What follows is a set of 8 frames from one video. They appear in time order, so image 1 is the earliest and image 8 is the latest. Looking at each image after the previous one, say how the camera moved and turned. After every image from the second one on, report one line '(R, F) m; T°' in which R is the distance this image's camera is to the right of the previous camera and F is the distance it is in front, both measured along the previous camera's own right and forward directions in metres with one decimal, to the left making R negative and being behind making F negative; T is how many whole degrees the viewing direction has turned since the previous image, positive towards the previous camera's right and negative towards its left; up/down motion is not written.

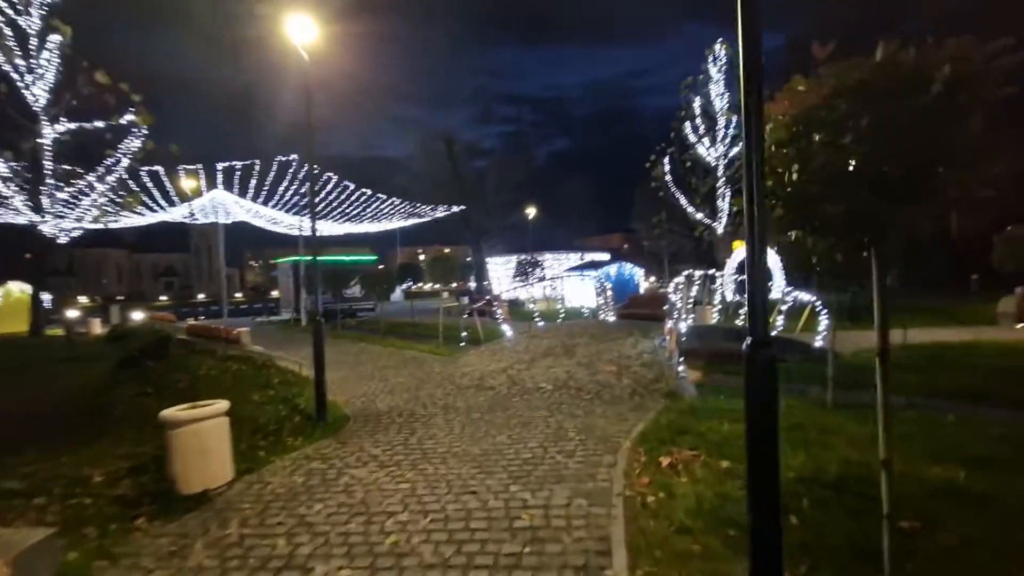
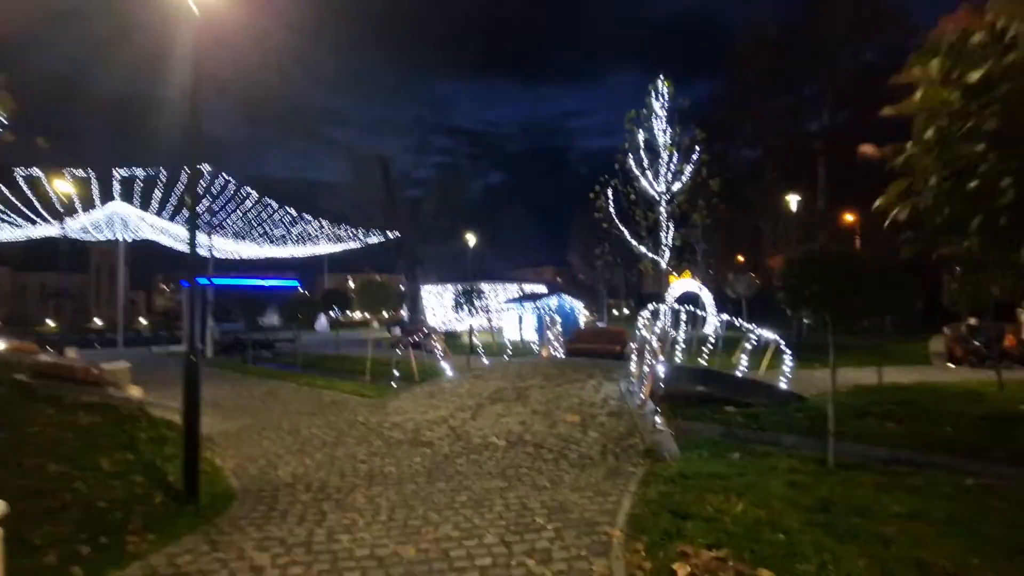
(-0.3, +2.1) m; +7°
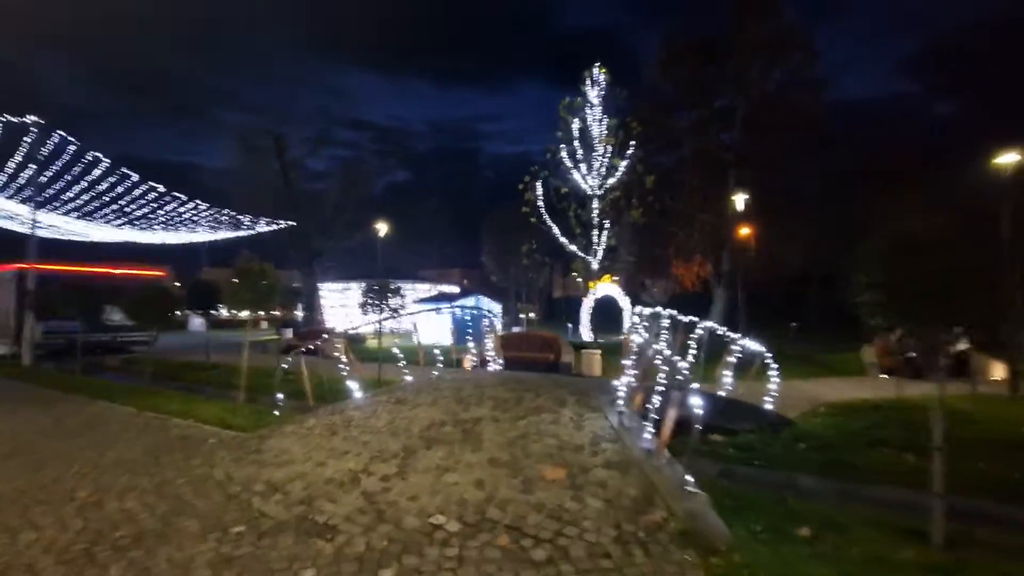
(-0.7, +3.8) m; +11°
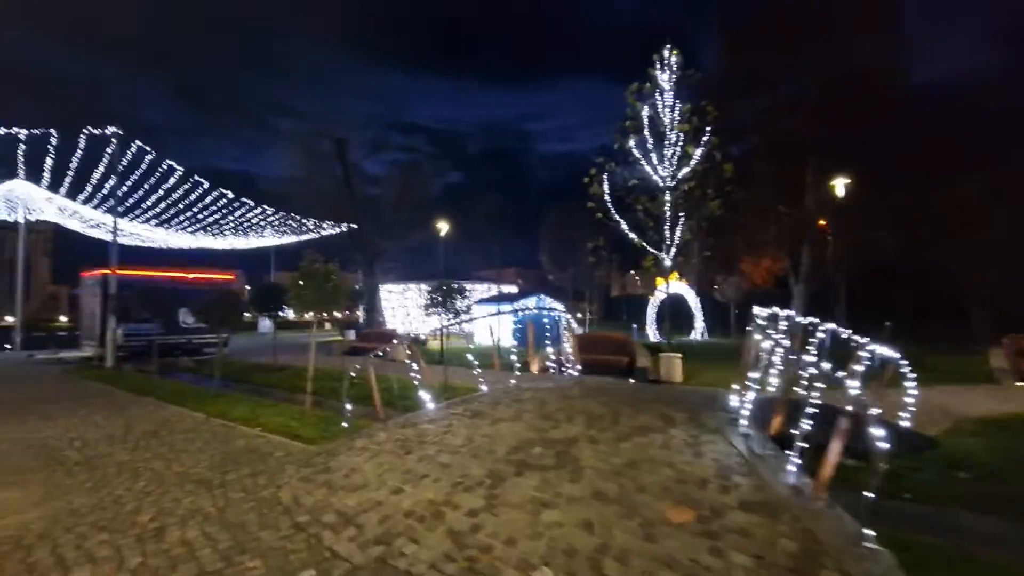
(-0.7, +1.2) m; -6°
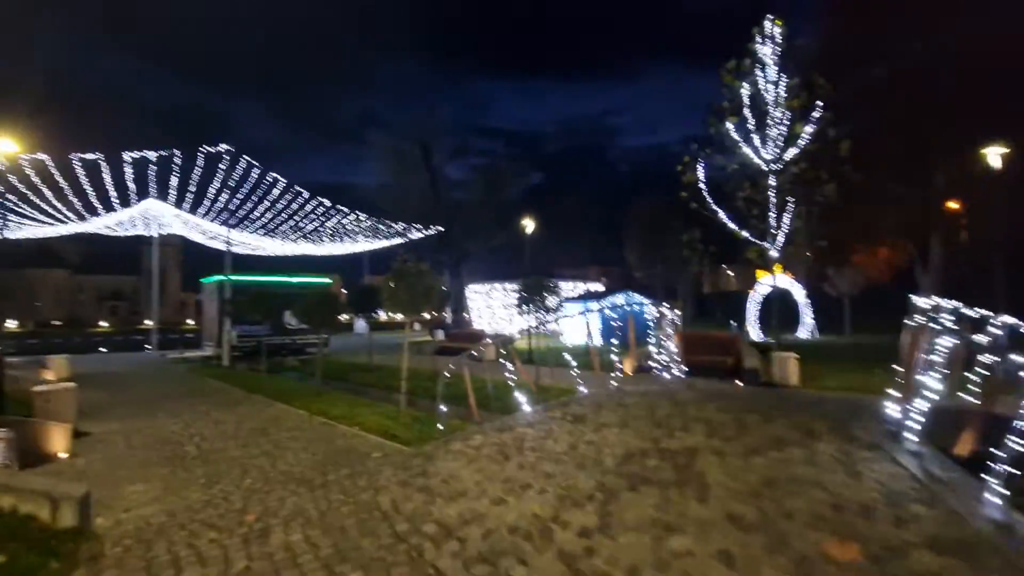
(-0.3, +0.7) m; -9°
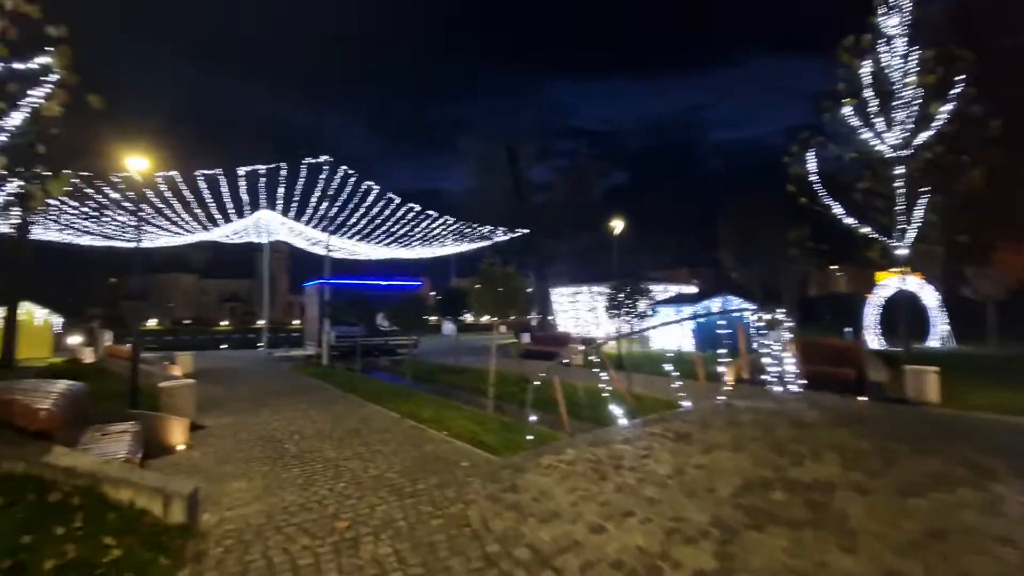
(-0.2, +0.5) m; -9°
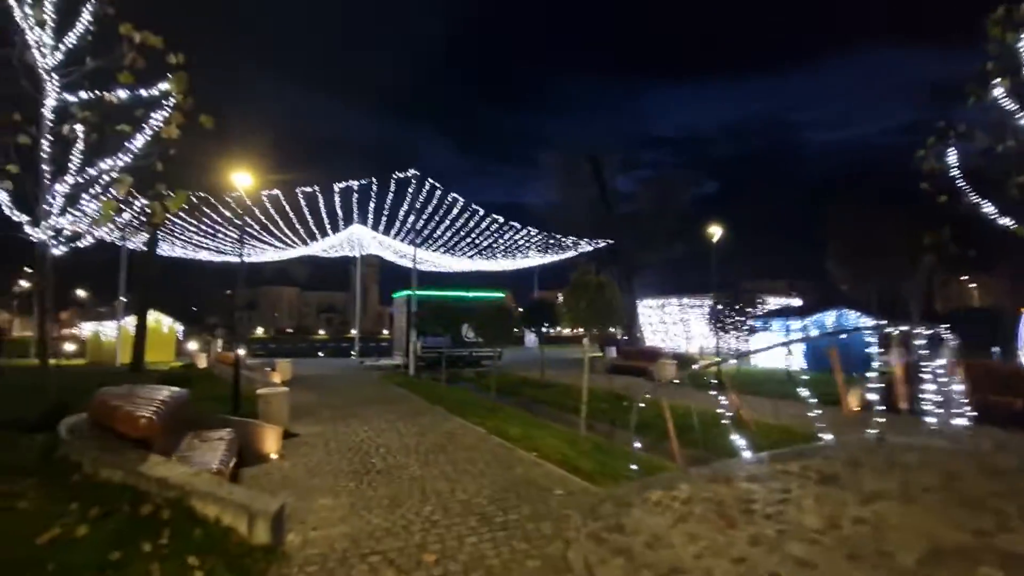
(-0.3, +0.8) m; -9°
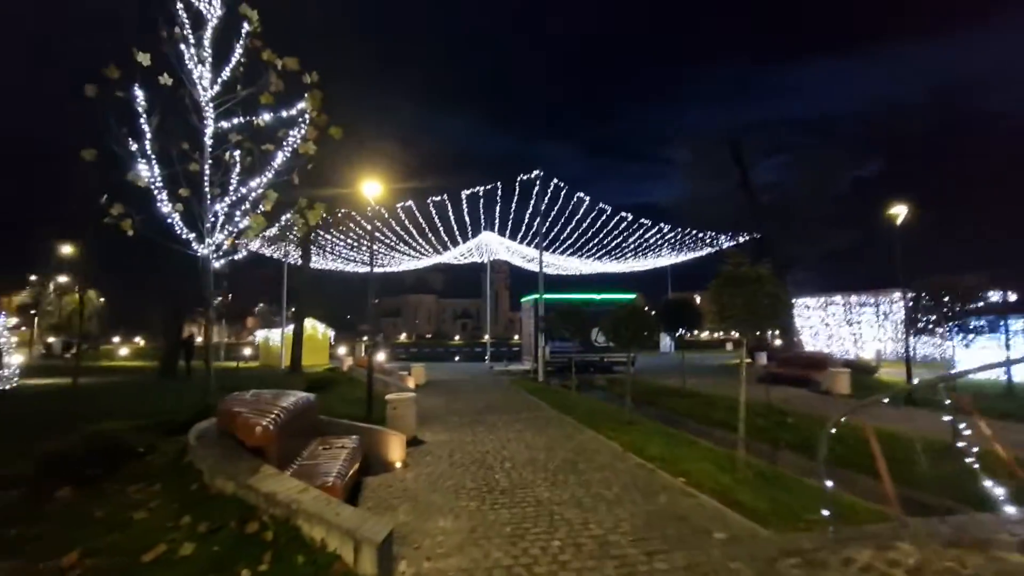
(-0.1, +1.3) m; -14°
